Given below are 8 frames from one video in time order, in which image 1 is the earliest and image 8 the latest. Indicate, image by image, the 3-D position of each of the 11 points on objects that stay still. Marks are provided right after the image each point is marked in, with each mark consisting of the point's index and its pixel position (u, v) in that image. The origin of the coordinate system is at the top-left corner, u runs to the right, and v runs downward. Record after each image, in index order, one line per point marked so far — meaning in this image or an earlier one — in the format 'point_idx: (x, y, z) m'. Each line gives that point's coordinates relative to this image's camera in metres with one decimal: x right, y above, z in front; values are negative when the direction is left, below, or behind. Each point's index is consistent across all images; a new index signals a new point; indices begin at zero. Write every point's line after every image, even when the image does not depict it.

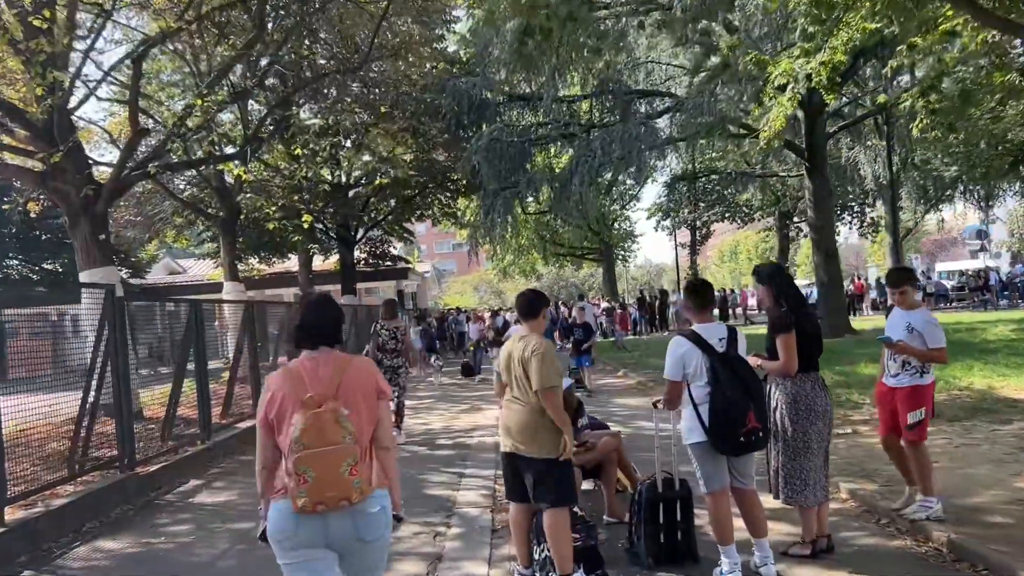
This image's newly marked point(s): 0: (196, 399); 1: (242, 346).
0: (-3.4, -1.2, +9.8) m
1: (-3.5, -0.7, +11.6) m
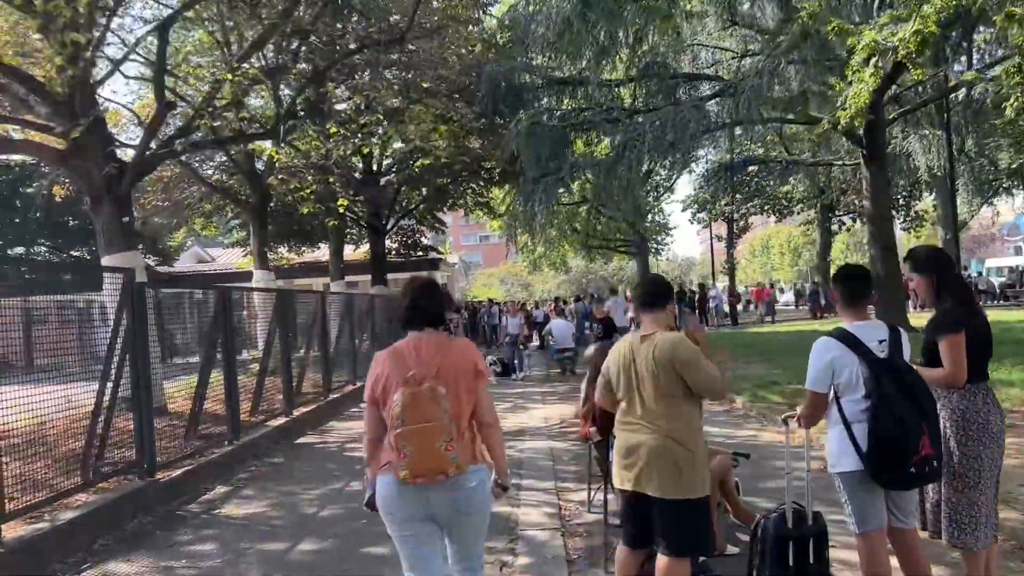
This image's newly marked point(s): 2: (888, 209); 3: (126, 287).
0: (-2.9, -1.0, +9.1) m
1: (-2.9, -0.6, +10.8) m
2: (+8.0, +1.7, +19.1) m
3: (-3.1, 0.0, +7.2) m
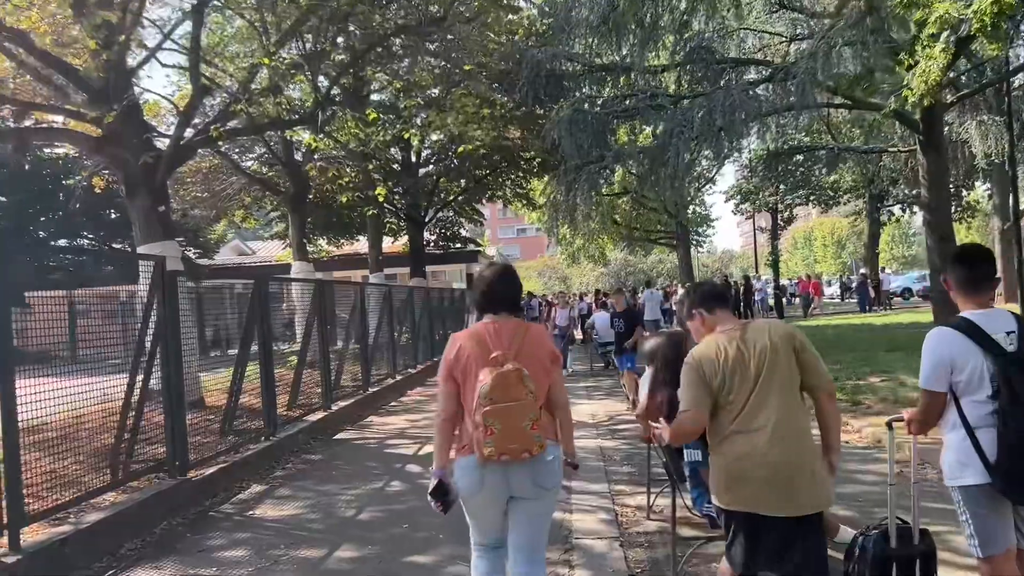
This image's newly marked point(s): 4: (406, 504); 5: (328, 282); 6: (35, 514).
0: (-2.4, -1.0, +8.8) m
1: (-2.4, -0.4, +10.5) m
2: (+8.9, +1.9, +18.3) m
3: (-2.7, +0.1, +6.9) m
4: (-0.7, -1.5, +6.3) m
5: (-2.3, +0.1, +11.3) m
6: (-2.8, -1.3, +5.2) m
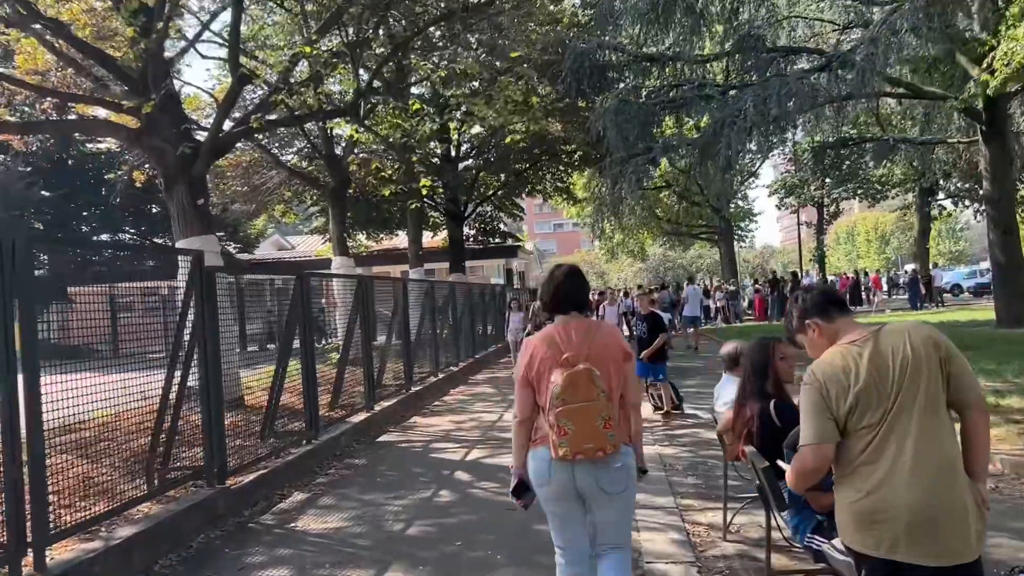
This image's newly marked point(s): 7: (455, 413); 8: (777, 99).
0: (-2.0, -0.9, +8.4) m
1: (-1.8, -0.4, +10.1) m
2: (+9.7, +2.0, +17.5) m
3: (-2.3, +0.1, +6.5) m
4: (-0.4, -1.5, +5.9) m
5: (-1.7, +0.1, +10.9) m
6: (-2.4, -1.3, +4.9) m
7: (-0.7, -1.5, +11.0) m
8: (+4.9, +3.5, +16.5) m
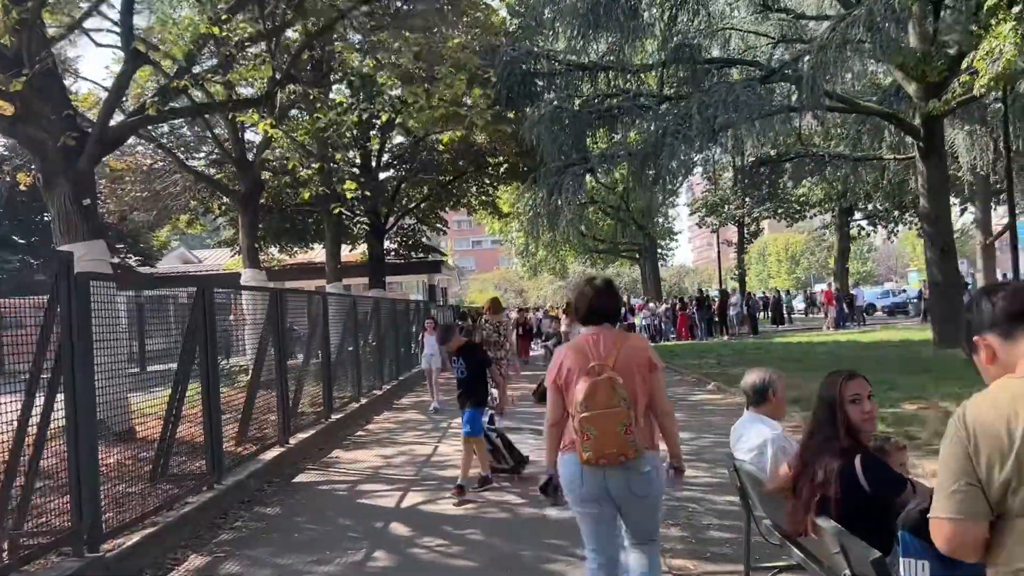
0: (-2.4, -1.0, +7.1) m
1: (-2.4, -0.5, +8.8) m
2: (+8.4, +1.6, +17.3) m
3: (-2.6, +0.1, +5.2) m
4: (-0.6, -1.6, +4.7) m
5: (-2.4, 0.0, +9.6) m
6: (-2.5, -1.3, +3.5) m
7: (-1.4, -1.7, +9.8) m
8: (+3.7, +3.1, +15.8) m
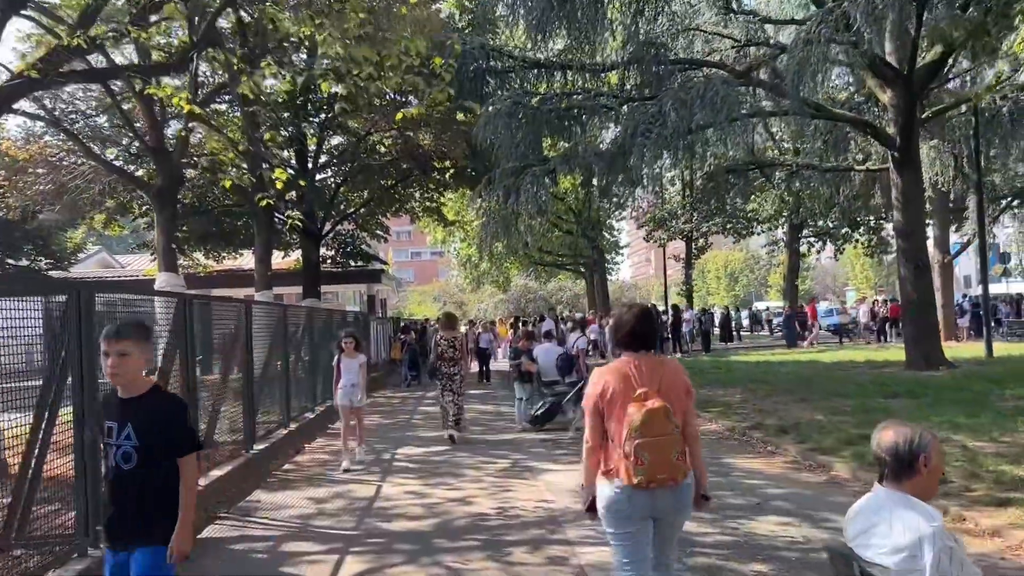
0: (-2.6, -1.0, +5.4) m
1: (-2.7, -0.6, +7.2) m
2: (+7.5, +1.3, +16.4) m
3: (-2.6, +0.1, +3.6) m
4: (-0.6, -1.6, +3.2) m
5: (-2.8, -0.1, +8.0) m
6: (-2.5, -1.3, +1.9) m
7: (-1.8, -1.8, +8.2) m
8: (+2.9, +2.9, +14.7) m
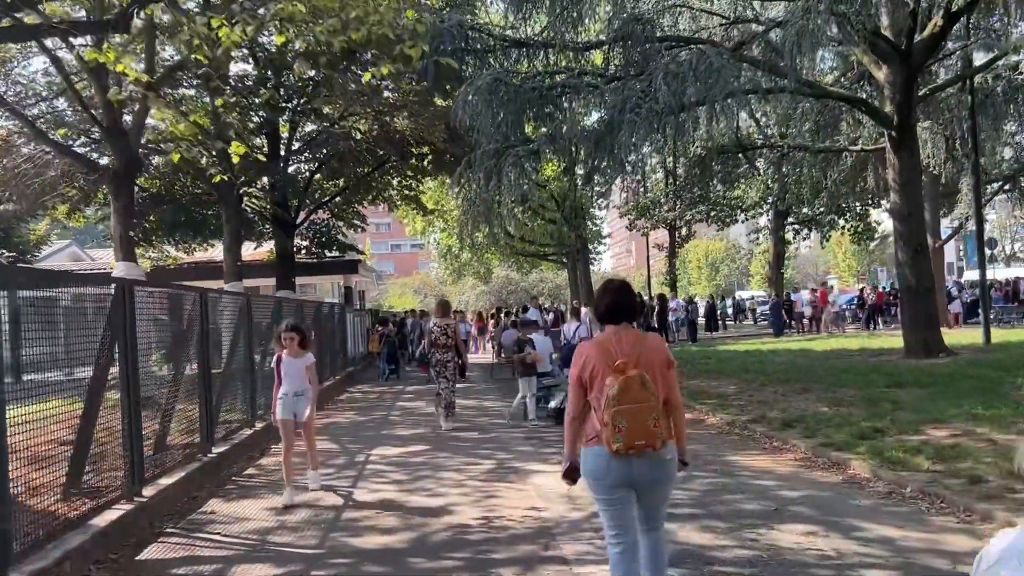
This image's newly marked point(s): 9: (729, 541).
0: (-2.7, -1.0, +4.6) m
1: (-2.8, -0.5, +6.3) m
2: (+7.2, +1.5, +15.8) m
3: (-2.6, +0.1, +2.7) m
4: (-0.6, -1.5, +2.4) m
5: (-2.9, 0.0, +7.2) m
6: (-2.5, -1.2, +1.0) m
7: (-1.9, -1.7, +7.4) m
8: (+2.7, +3.1, +13.9) m
9: (+1.3, -1.5, +5.3) m
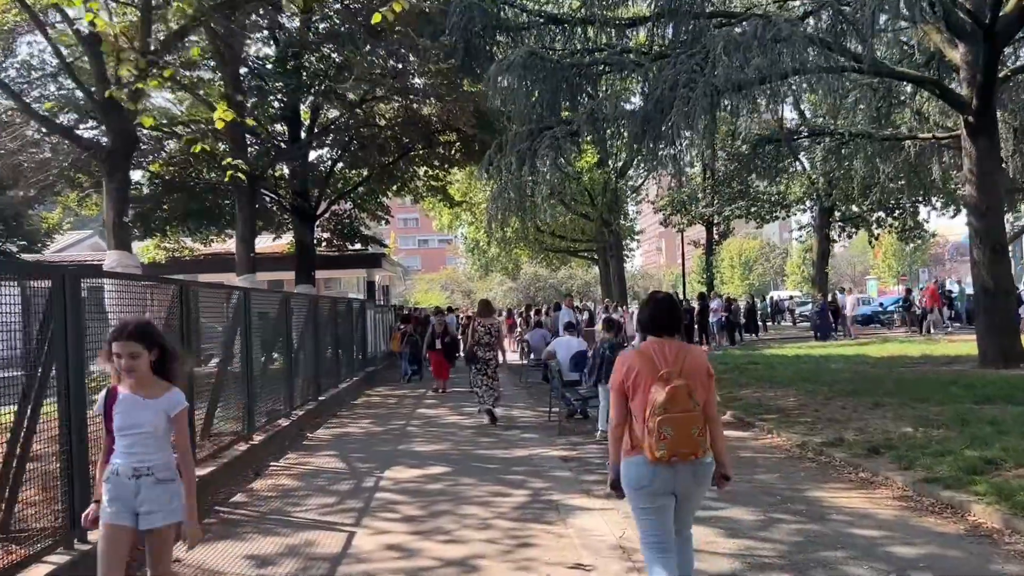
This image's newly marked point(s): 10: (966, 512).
0: (-2.5, -0.9, +3.3) m
1: (-2.6, -0.4, +5.1) m
2: (+7.7, +1.5, +14.2) m
3: (-2.5, +0.2, +1.4) m
4: (-0.5, -1.5, +1.1) m
5: (-2.6, +0.1, +5.9) m
6: (-2.4, -1.2, -0.2) m
7: (-1.7, -1.6, +6.1) m
8: (+3.2, +3.1, +12.5) m
9: (+1.5, -1.5, +3.9) m
10: (+3.0, -1.5, +5.9) m
